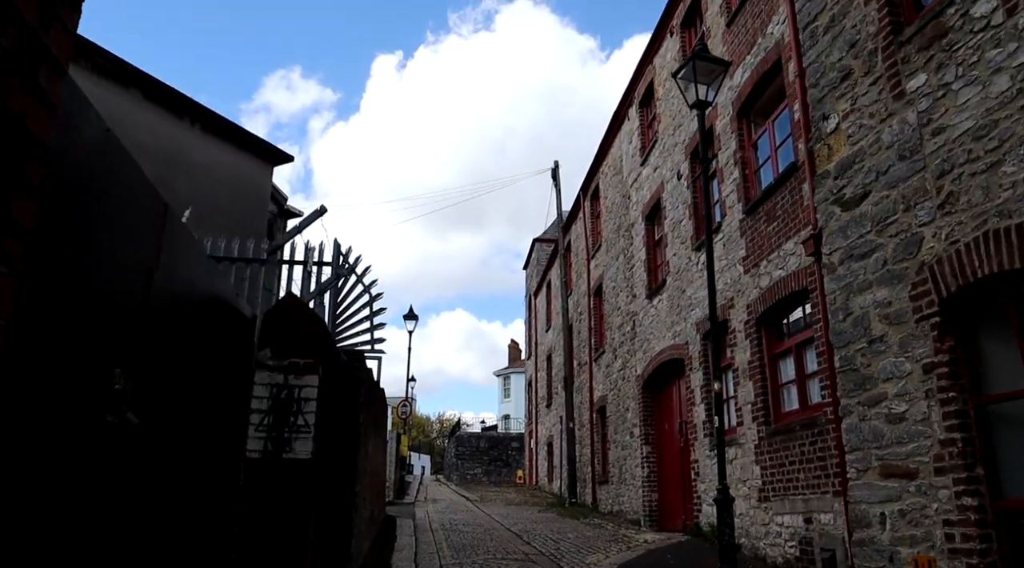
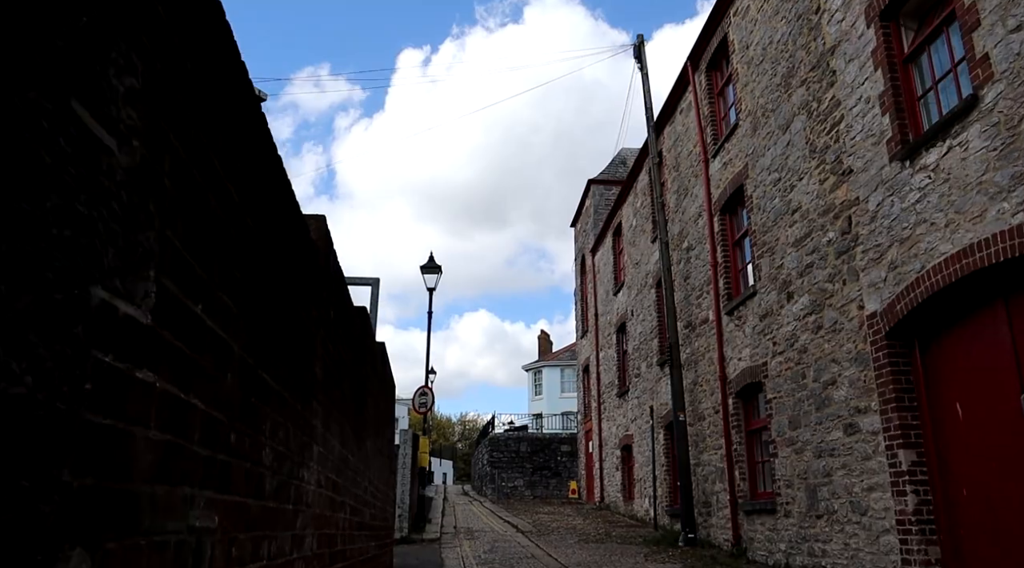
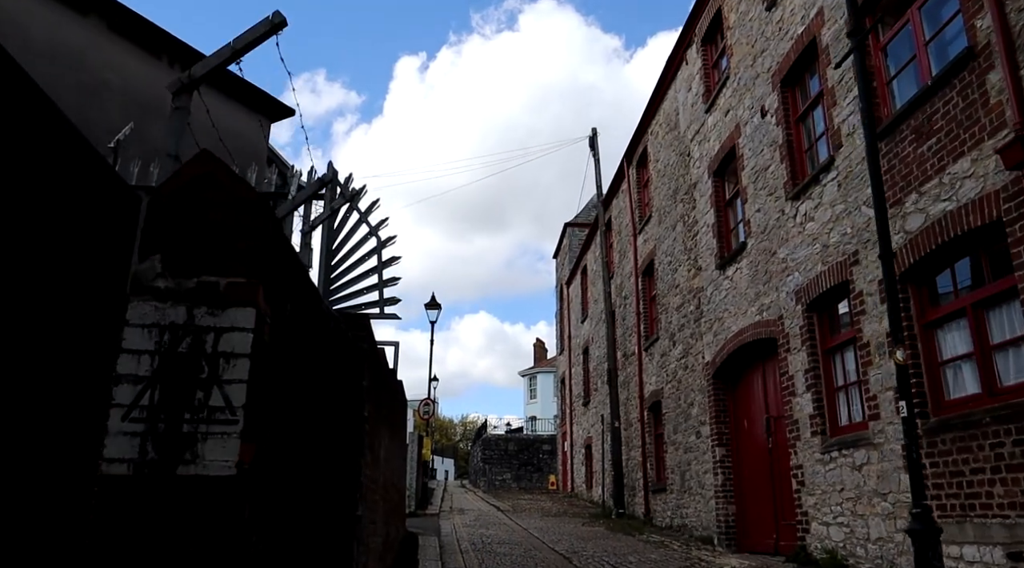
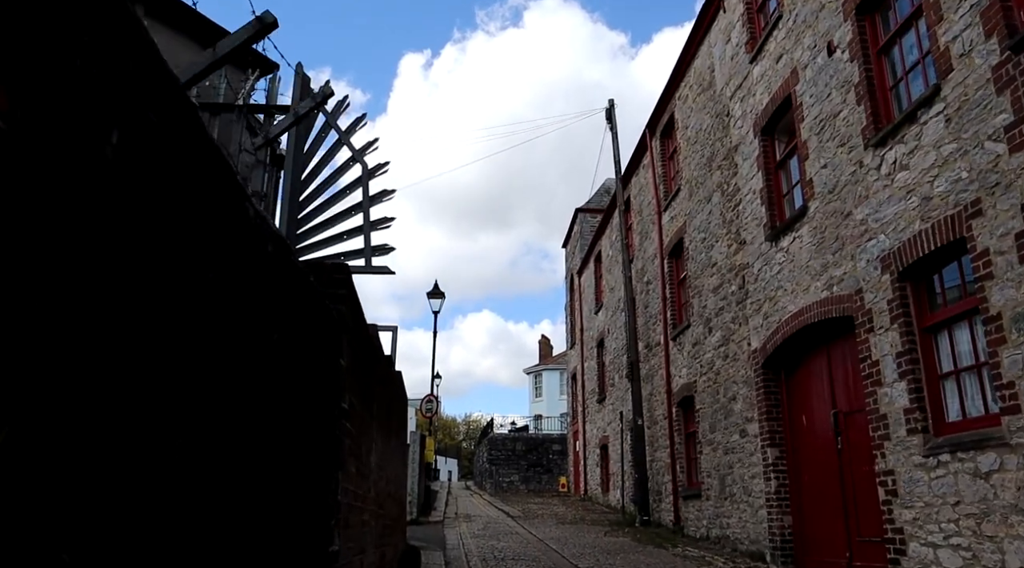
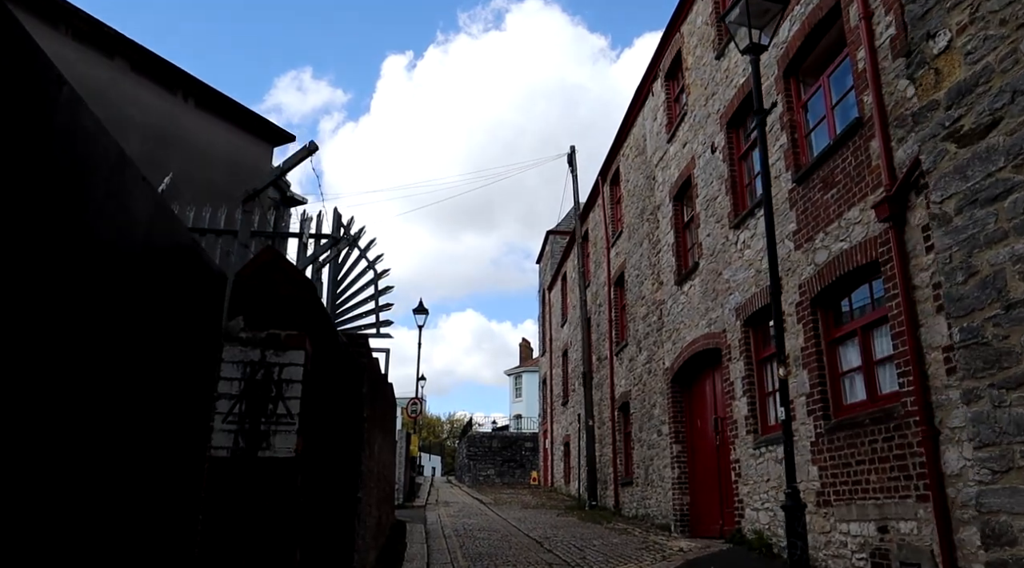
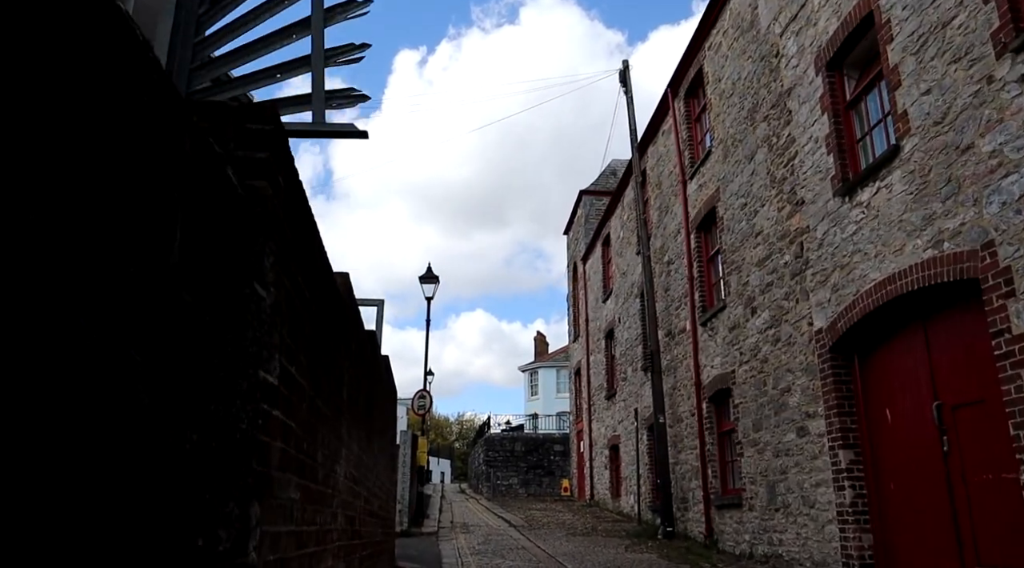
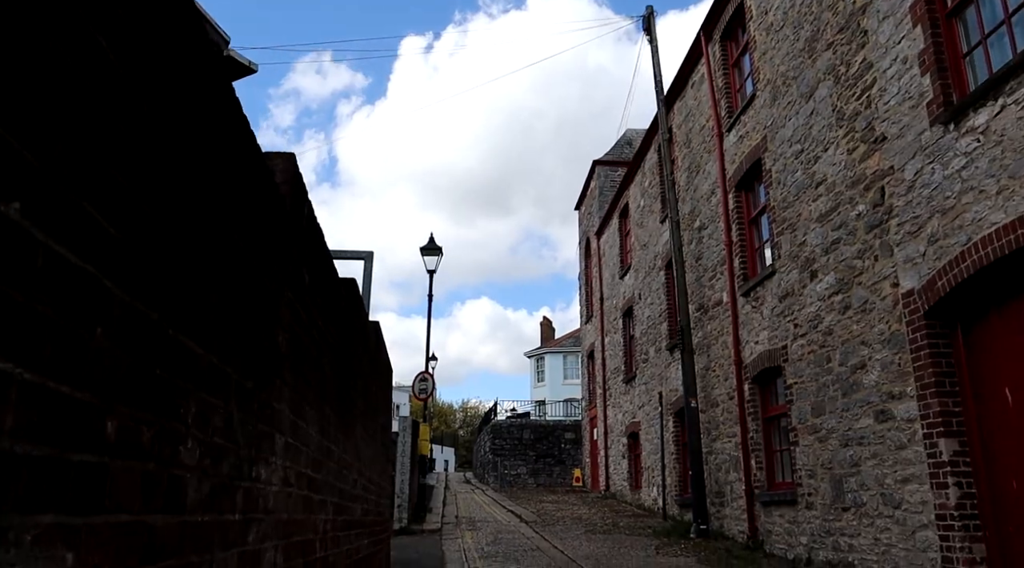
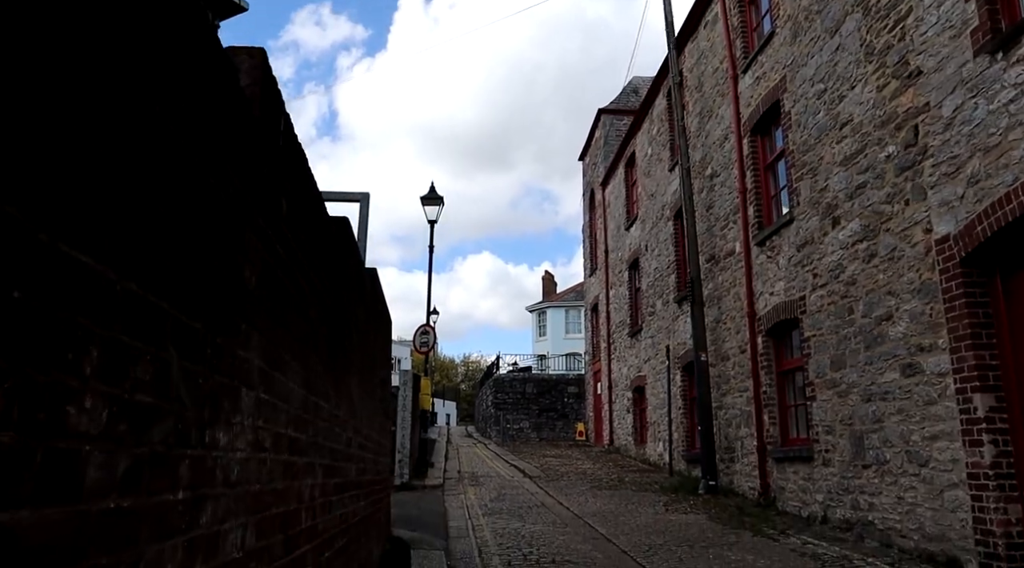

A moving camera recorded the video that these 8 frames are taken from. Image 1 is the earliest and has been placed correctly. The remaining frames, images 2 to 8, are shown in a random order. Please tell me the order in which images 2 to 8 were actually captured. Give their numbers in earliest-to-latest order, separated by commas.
5, 3, 4, 6, 2, 7, 8
